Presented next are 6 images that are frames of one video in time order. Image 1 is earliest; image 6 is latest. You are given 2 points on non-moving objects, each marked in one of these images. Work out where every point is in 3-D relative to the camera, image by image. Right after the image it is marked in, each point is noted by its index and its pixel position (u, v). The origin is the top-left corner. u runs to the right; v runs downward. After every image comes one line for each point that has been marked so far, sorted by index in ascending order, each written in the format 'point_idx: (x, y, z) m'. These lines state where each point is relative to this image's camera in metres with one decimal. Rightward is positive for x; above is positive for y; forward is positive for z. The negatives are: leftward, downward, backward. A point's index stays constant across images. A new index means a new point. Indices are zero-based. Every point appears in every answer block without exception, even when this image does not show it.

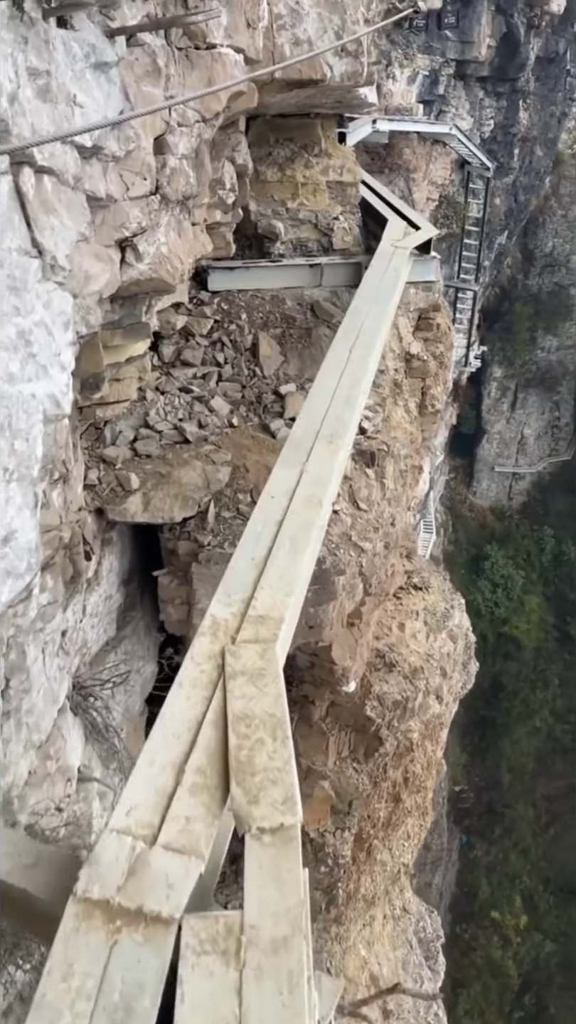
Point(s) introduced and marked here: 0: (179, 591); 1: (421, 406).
0: (-0.6, -0.4, +4.4) m
1: (+1.1, +0.9, +6.6) m
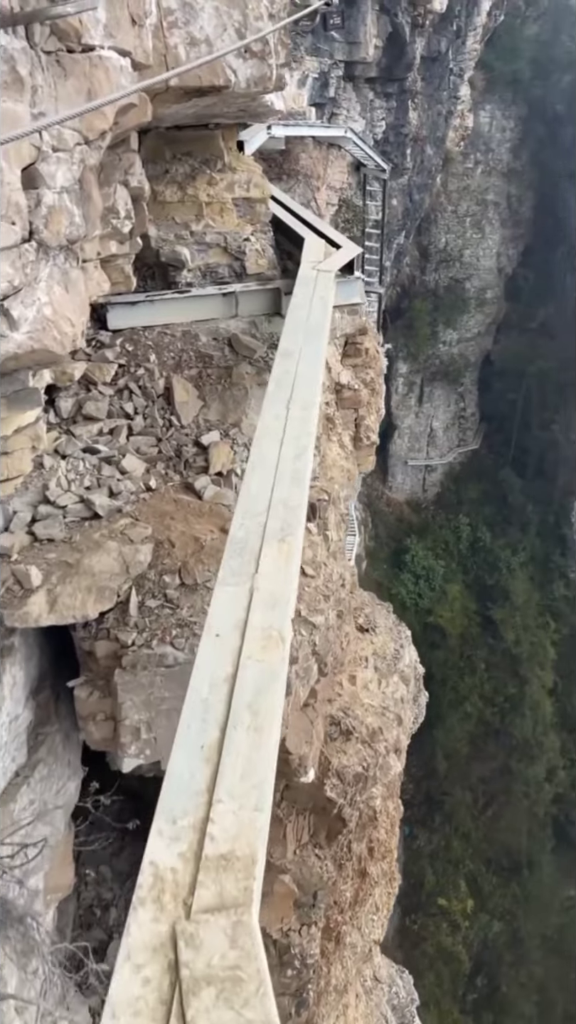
0: (-0.9, -0.9, +3.7) m
1: (+0.5, +0.6, +6.1) m
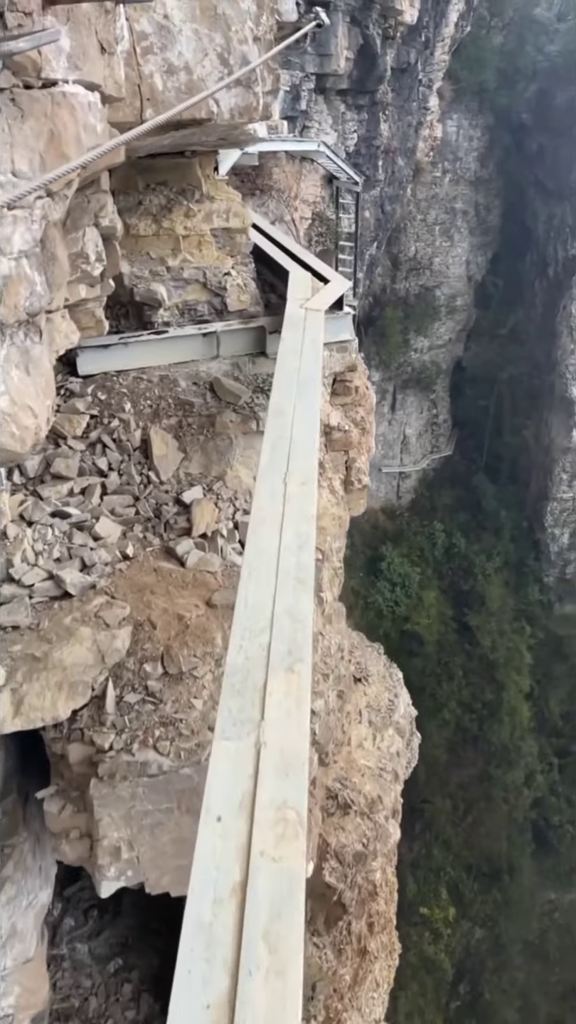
0: (-0.9, -1.2, +3.2) m
1: (+0.4, +0.2, +5.7) m
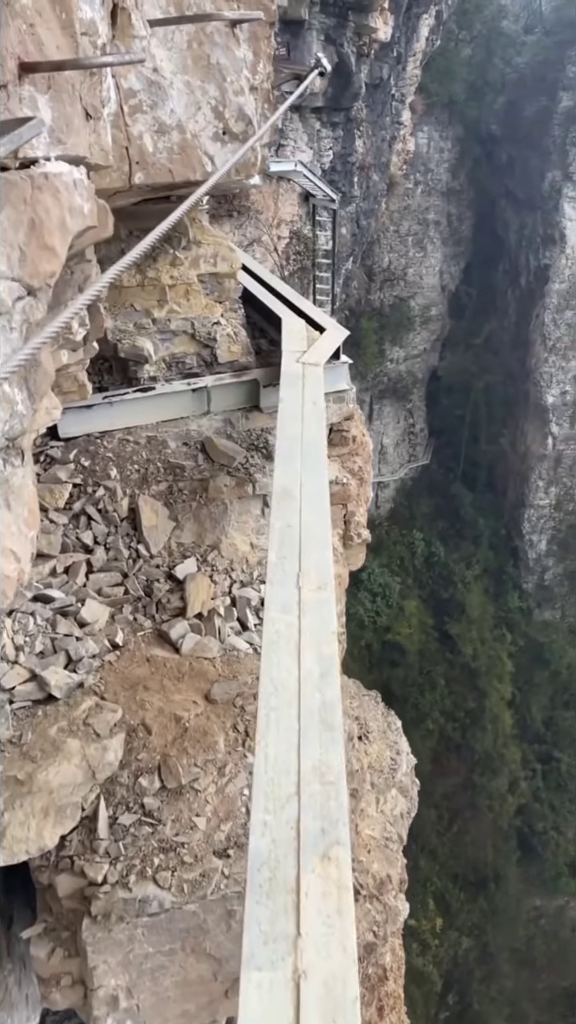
0: (-0.8, -1.6, +2.9) m
1: (+0.4, -0.2, +5.4) m
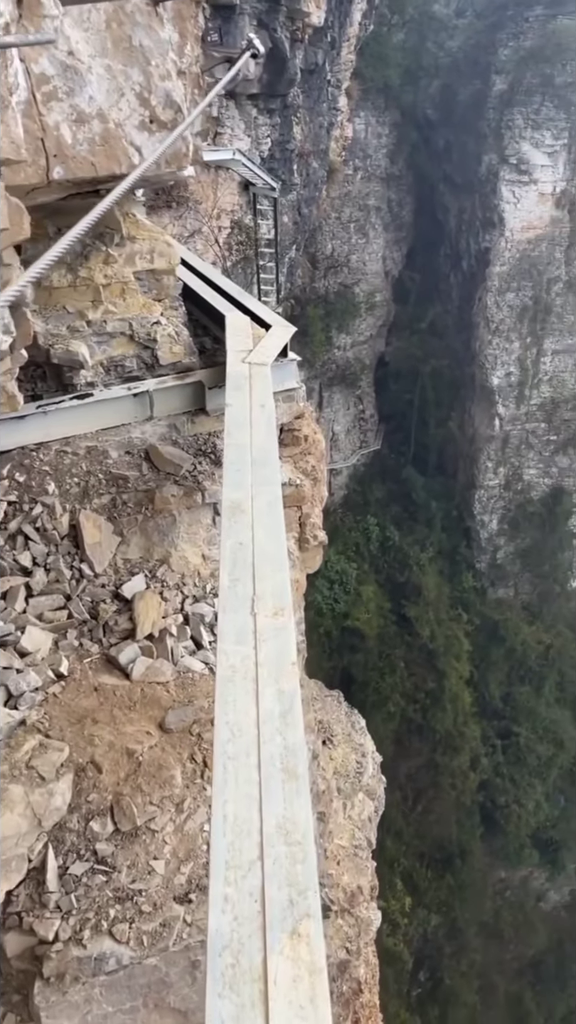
0: (-0.9, -1.7, +2.6) m
1: (+0.1, -0.2, +5.2) m
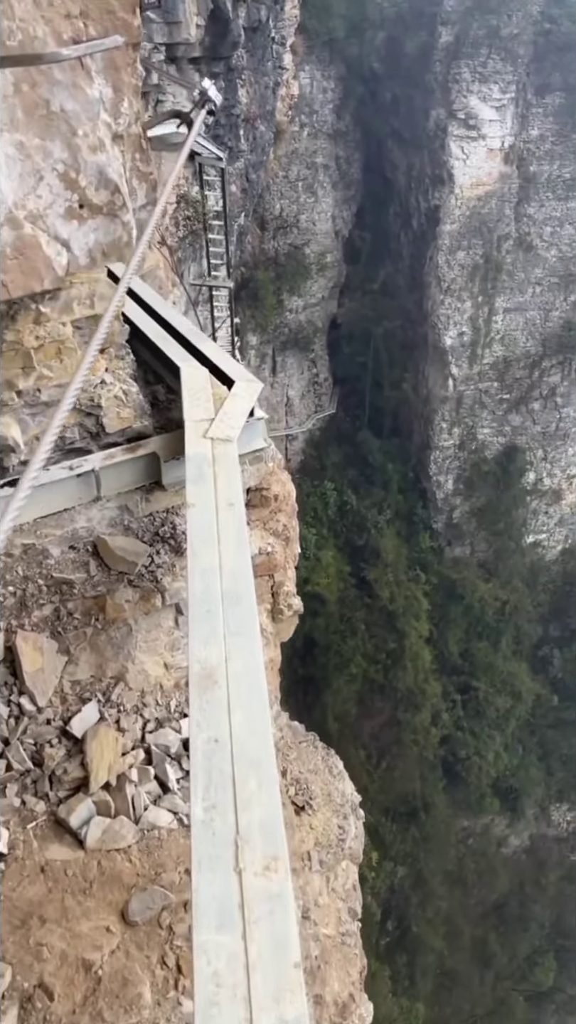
0: (-0.9, -2.2, +2.1) m
1: (-0.1, -0.6, +4.7) m
